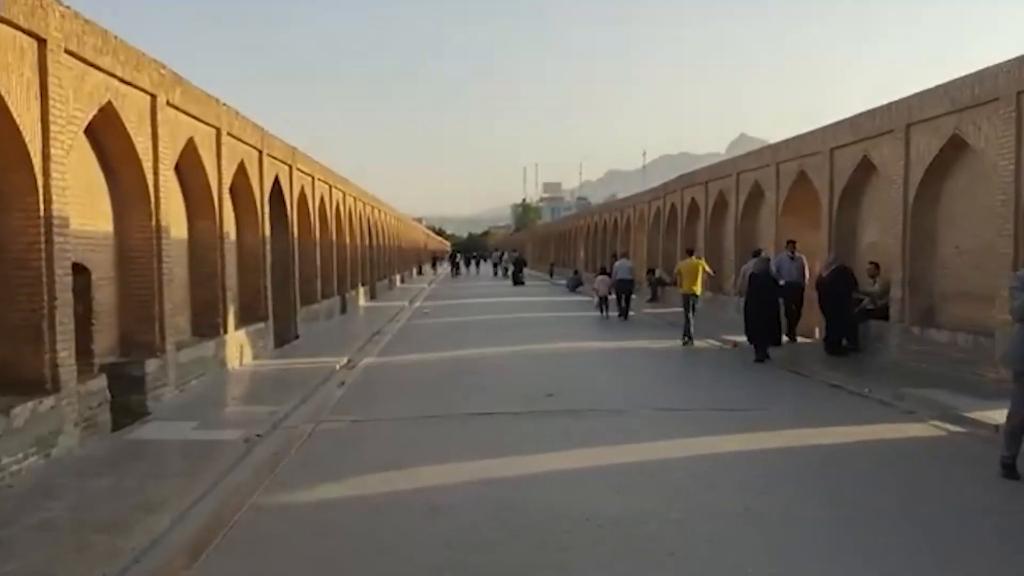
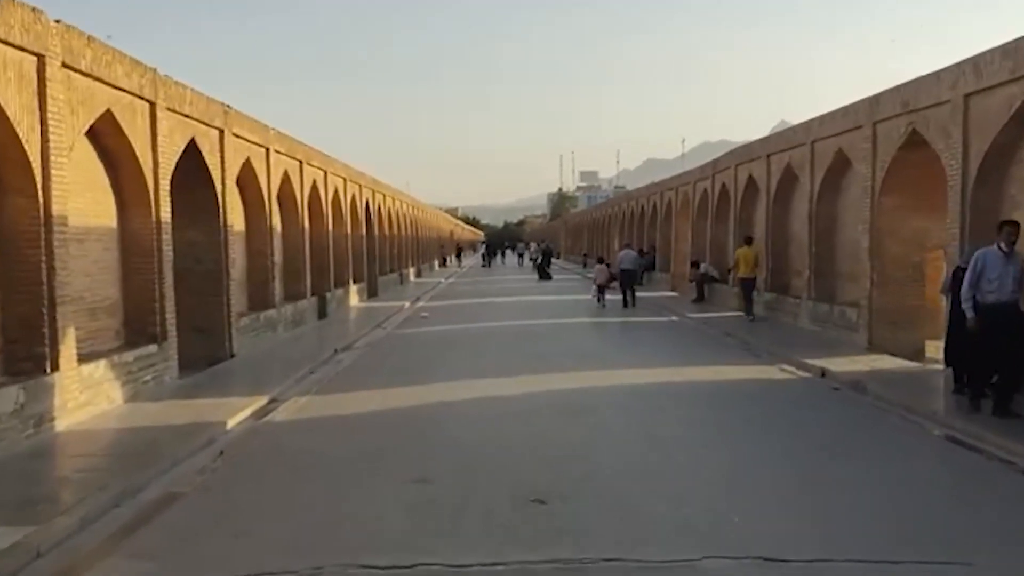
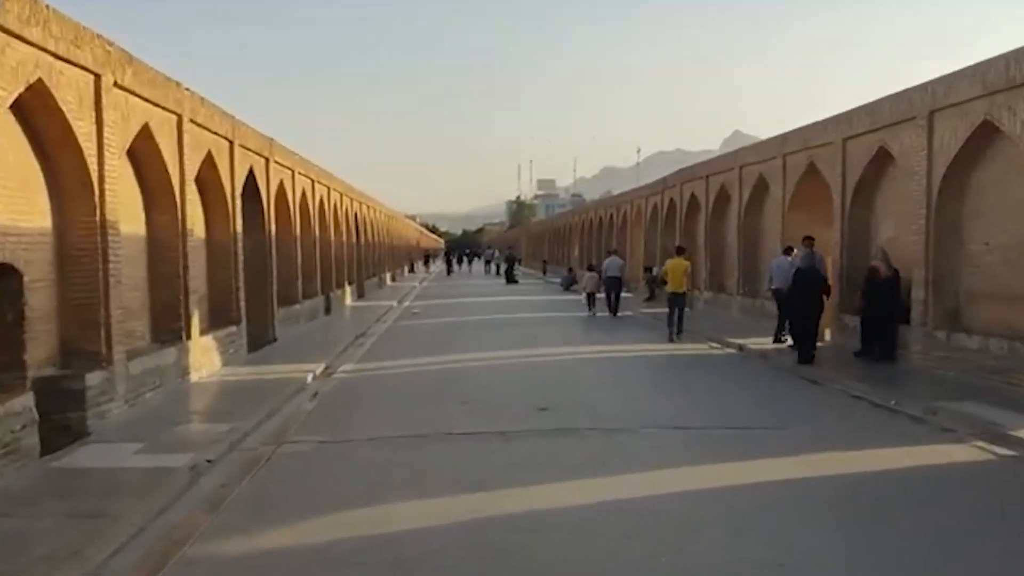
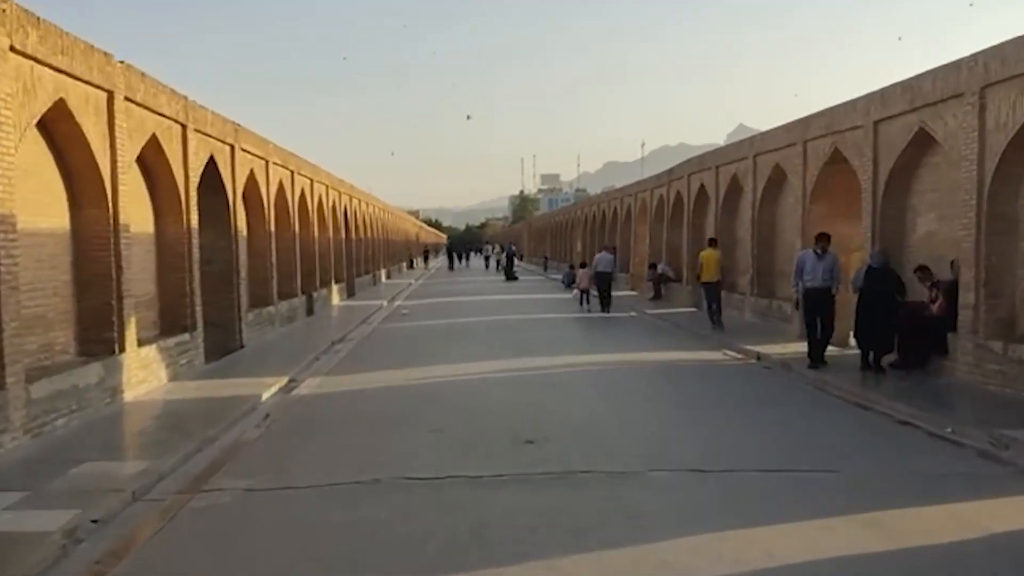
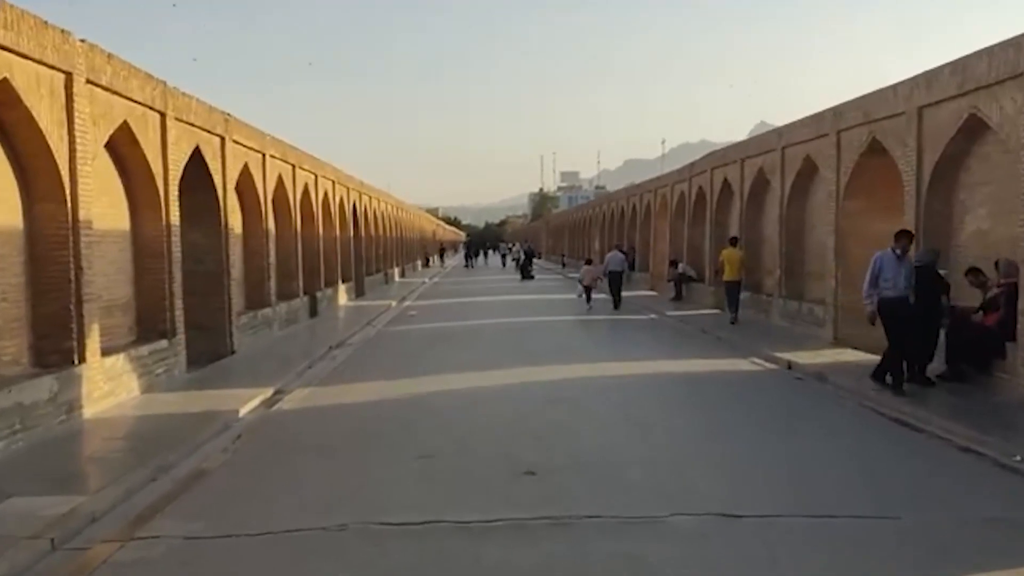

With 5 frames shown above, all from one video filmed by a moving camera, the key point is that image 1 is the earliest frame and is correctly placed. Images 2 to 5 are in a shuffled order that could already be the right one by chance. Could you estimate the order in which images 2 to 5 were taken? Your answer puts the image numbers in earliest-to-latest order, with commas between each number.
3, 4, 5, 2
